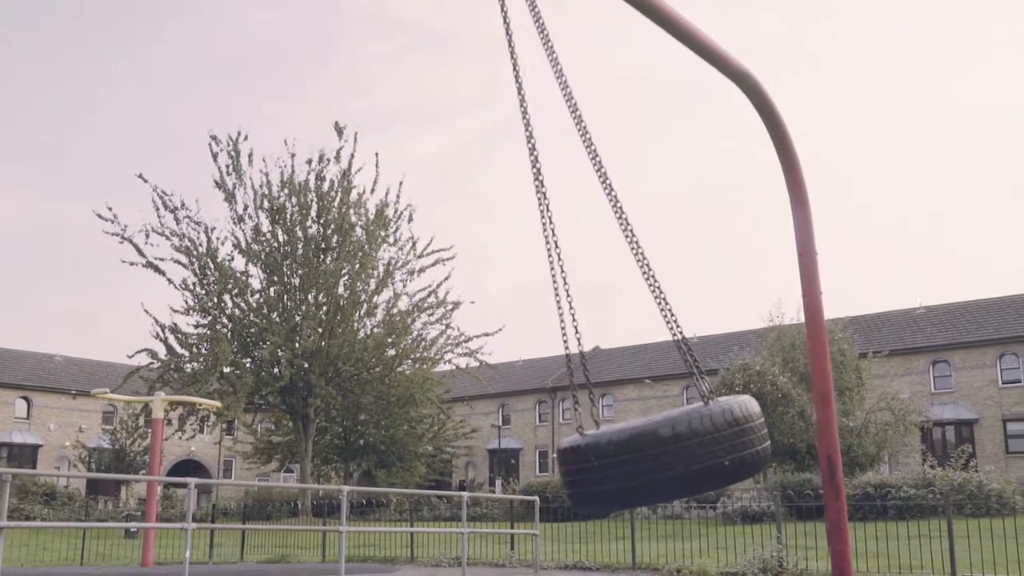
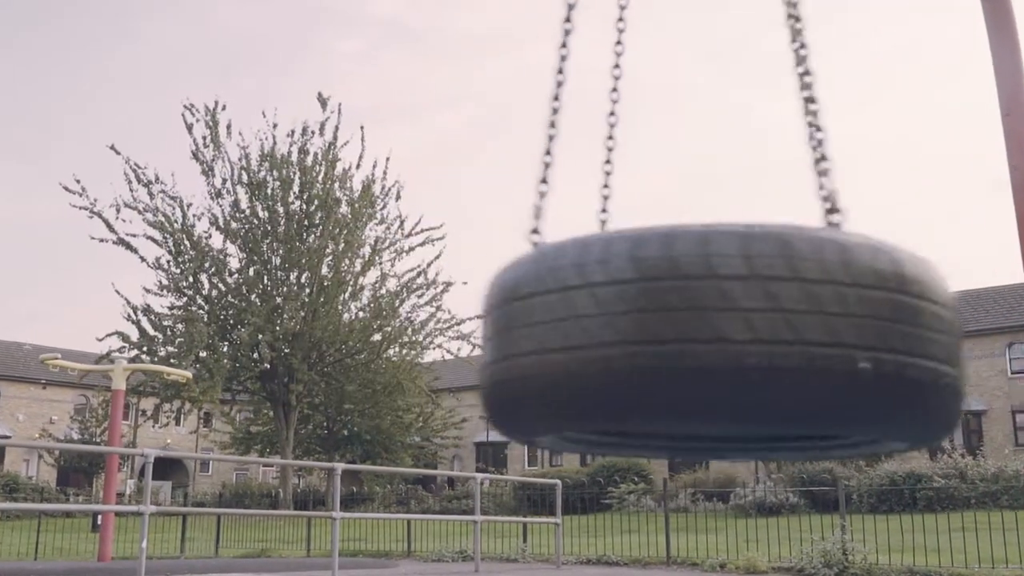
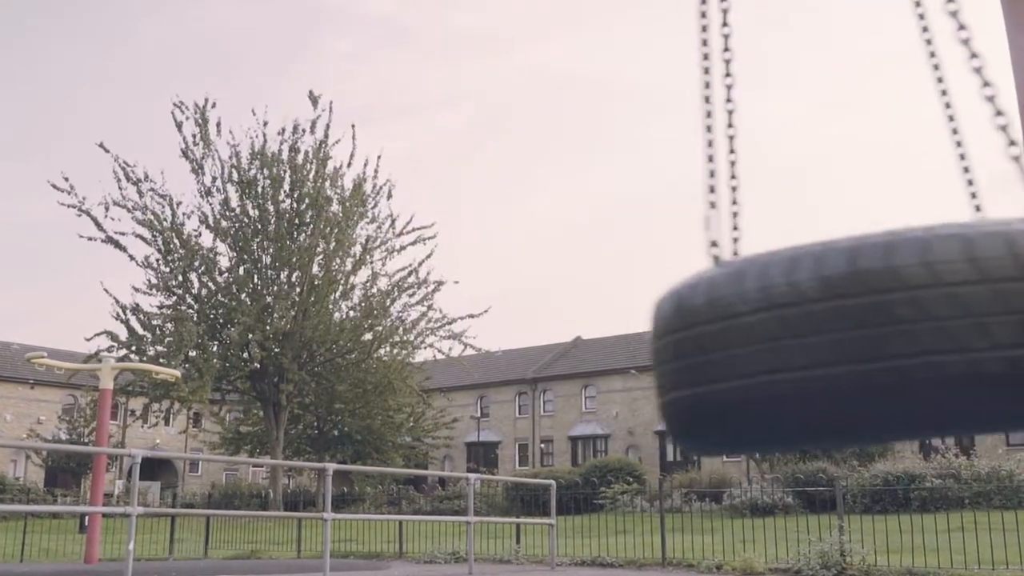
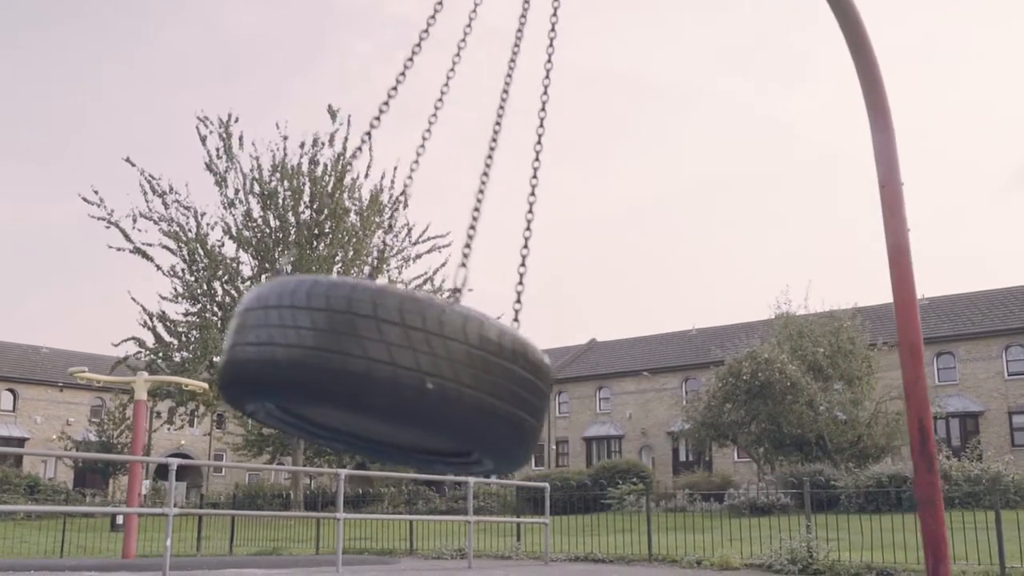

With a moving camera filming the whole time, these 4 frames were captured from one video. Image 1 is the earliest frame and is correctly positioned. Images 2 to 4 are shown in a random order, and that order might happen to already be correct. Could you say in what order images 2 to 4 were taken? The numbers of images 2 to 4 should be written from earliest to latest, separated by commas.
4, 2, 3
